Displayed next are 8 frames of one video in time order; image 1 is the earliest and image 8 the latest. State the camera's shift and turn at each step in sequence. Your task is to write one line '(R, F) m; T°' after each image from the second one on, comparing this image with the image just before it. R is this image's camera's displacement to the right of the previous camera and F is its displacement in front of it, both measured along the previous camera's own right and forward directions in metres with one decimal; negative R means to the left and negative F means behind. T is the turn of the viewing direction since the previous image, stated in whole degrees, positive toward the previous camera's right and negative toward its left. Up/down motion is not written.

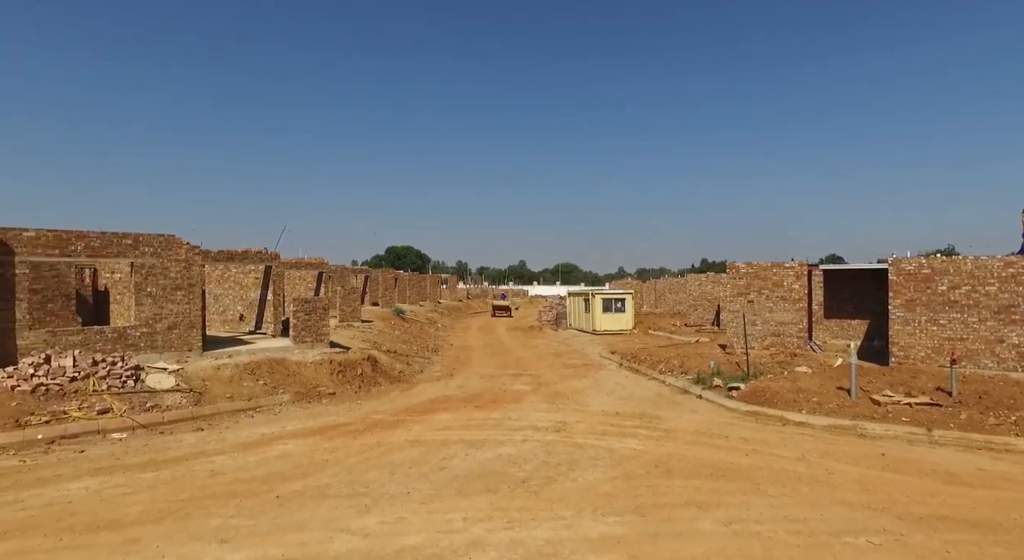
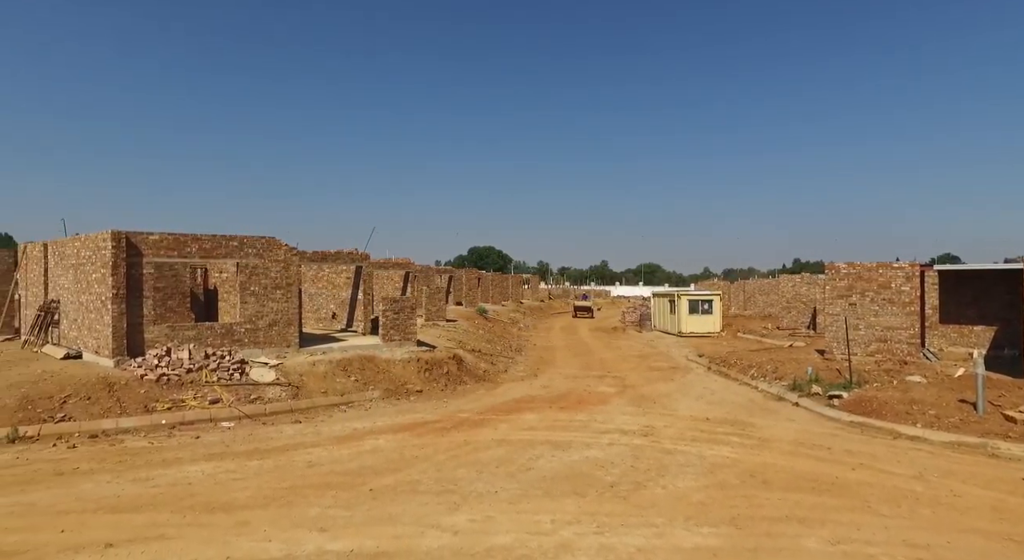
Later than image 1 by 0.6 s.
(-0.4, +0.1) m; -7°
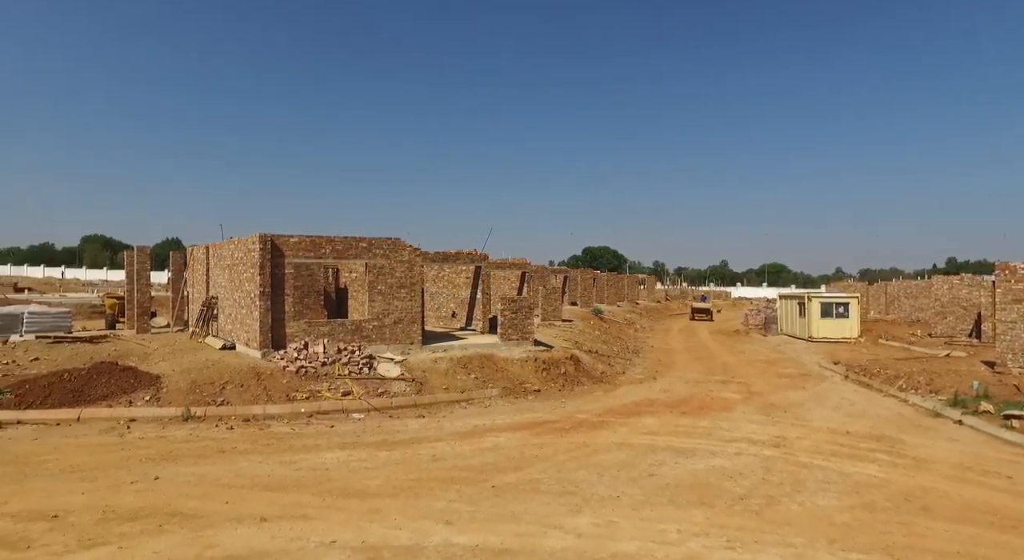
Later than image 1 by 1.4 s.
(-0.5, +0.1) m; -10°
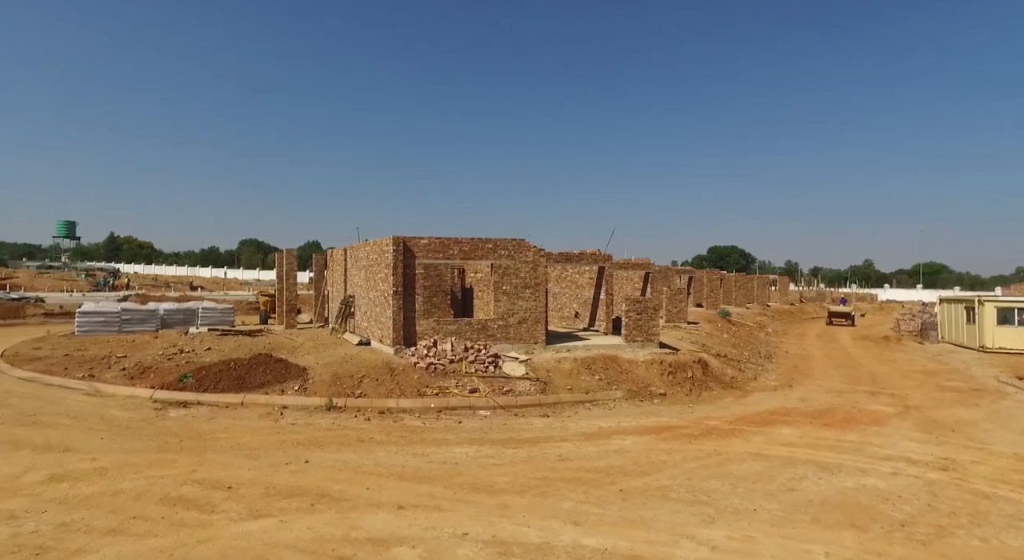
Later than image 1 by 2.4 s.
(-0.5, 0.0) m; -10°
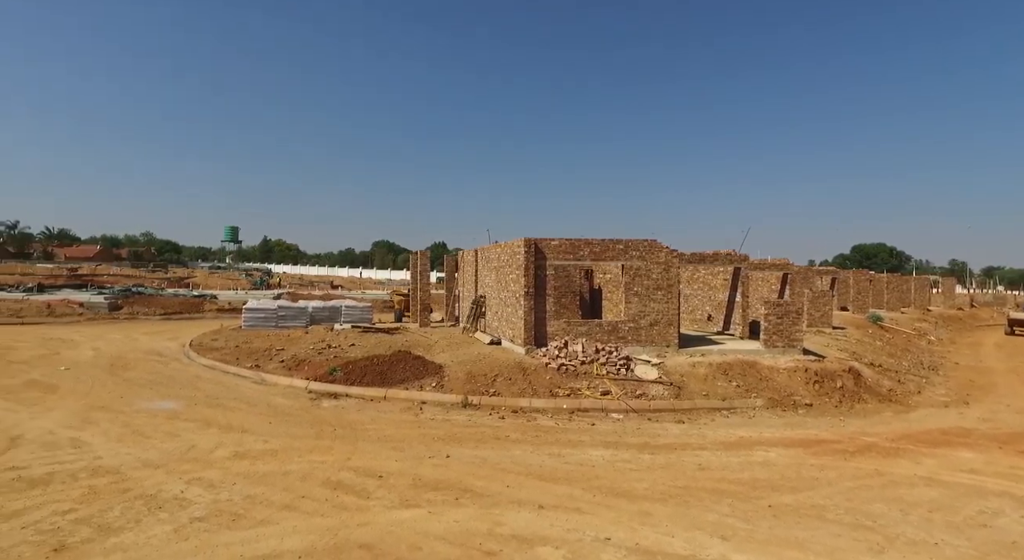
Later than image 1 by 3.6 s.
(-0.9, 0.0) m; -9°
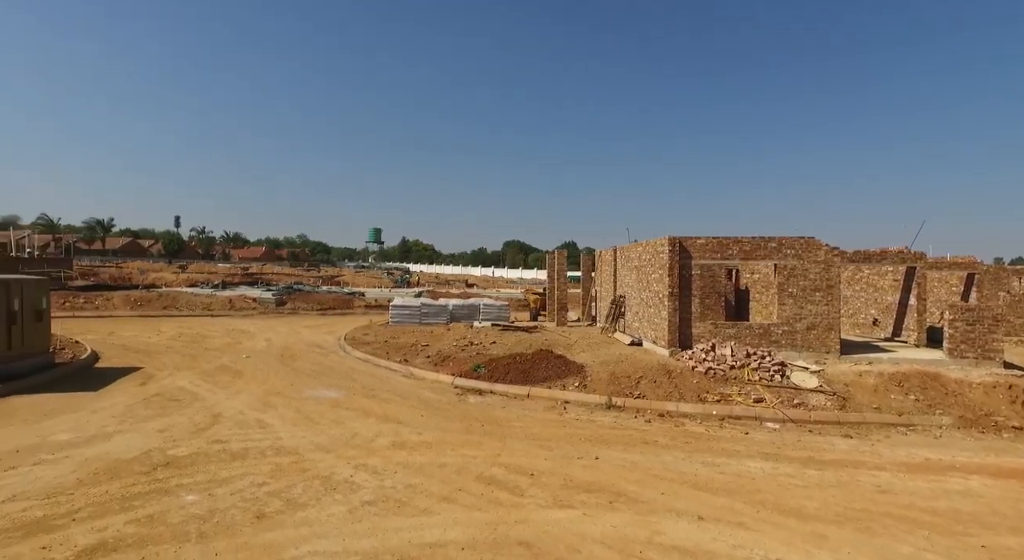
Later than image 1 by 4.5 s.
(-1.1, 0.0) m; -9°
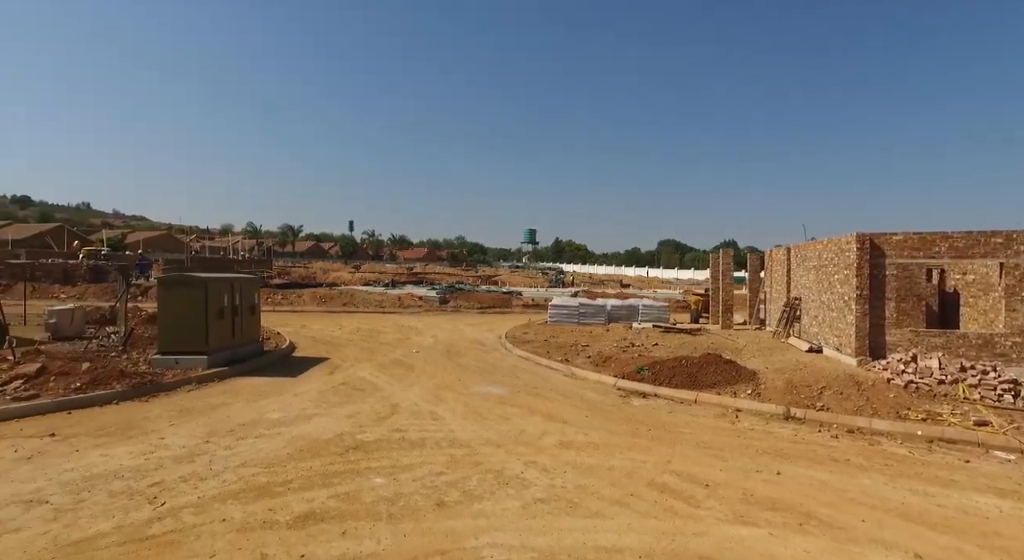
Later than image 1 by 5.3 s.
(-0.9, 0.0) m; -12°
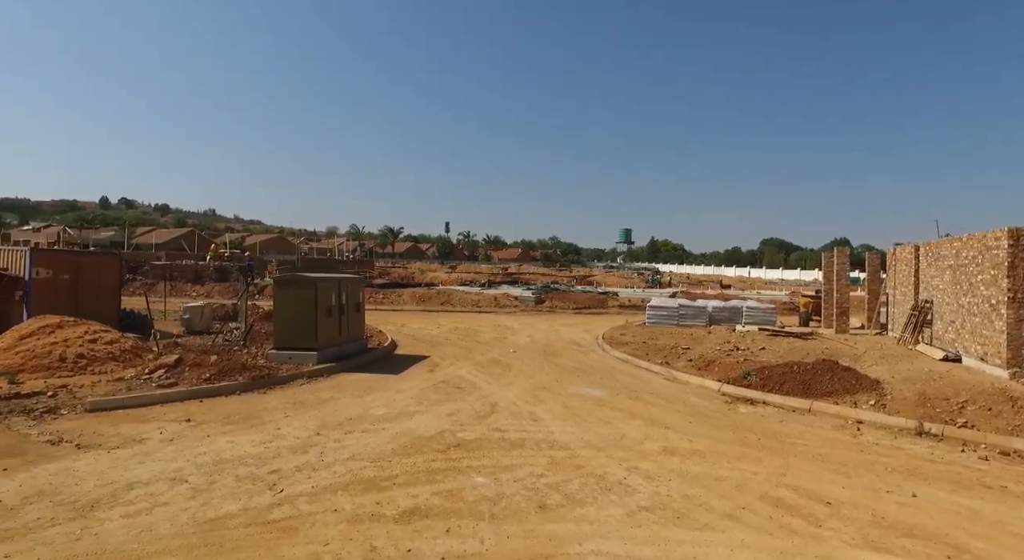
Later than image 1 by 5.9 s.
(-0.4, +0.1) m; -8°
